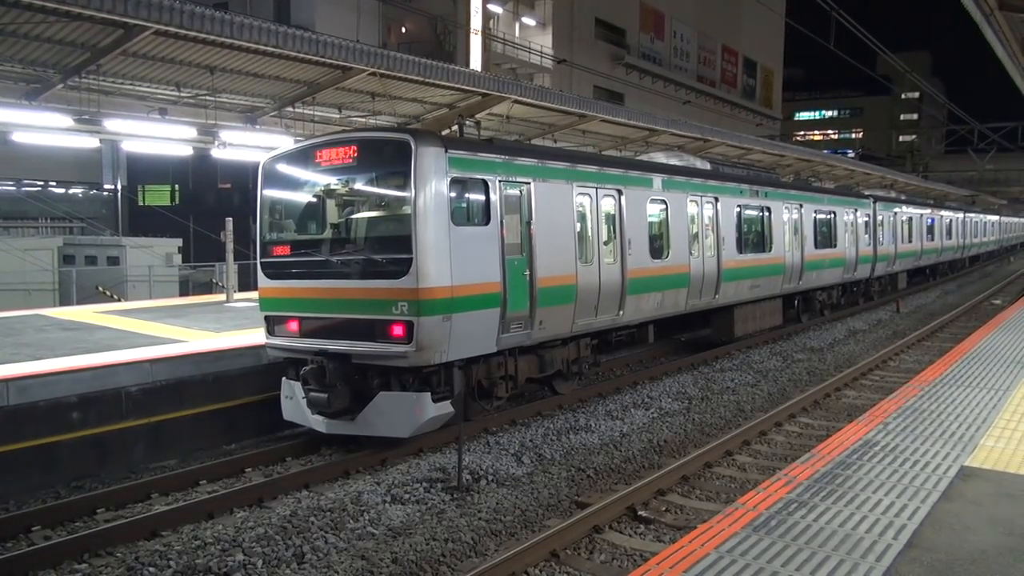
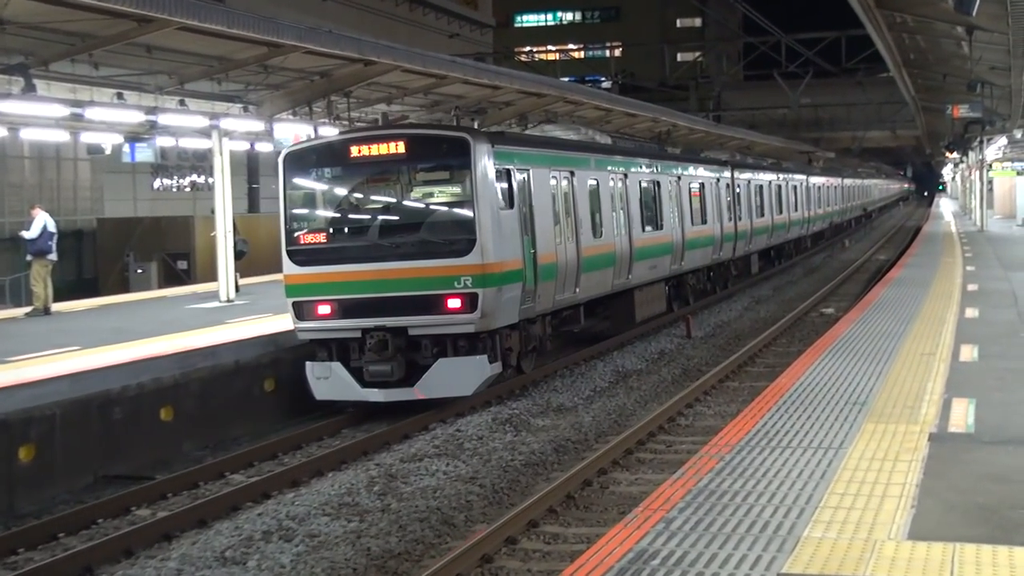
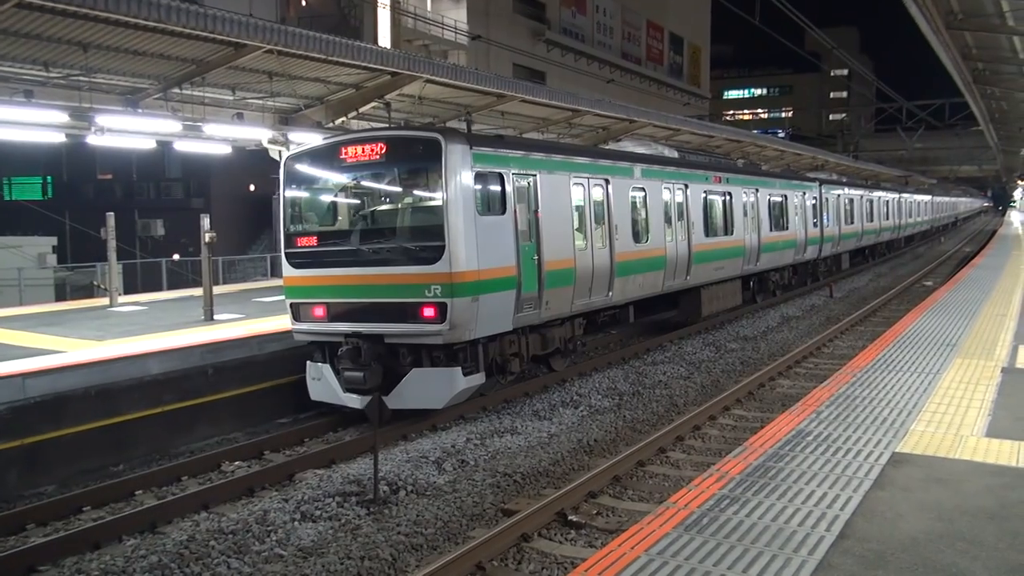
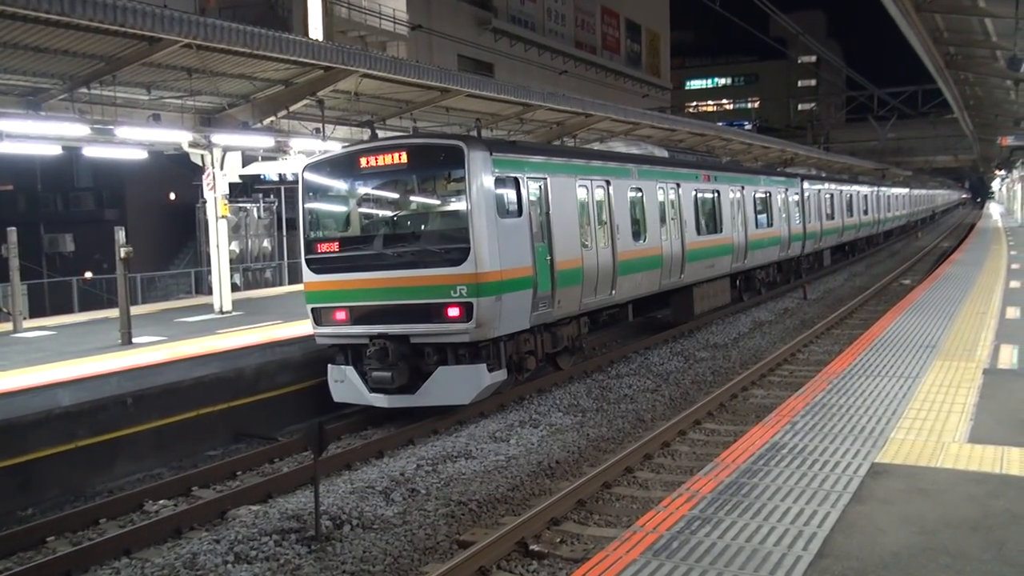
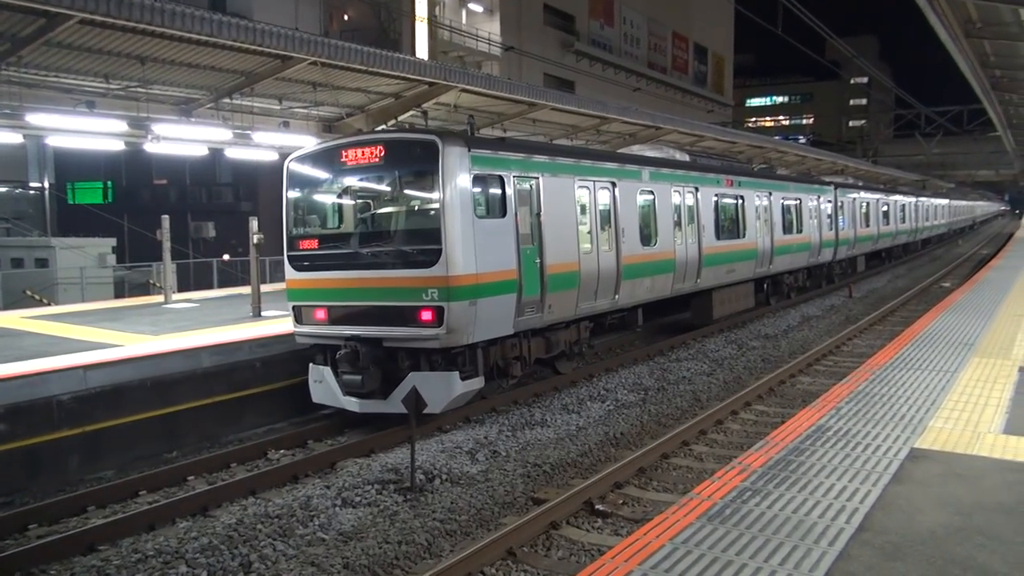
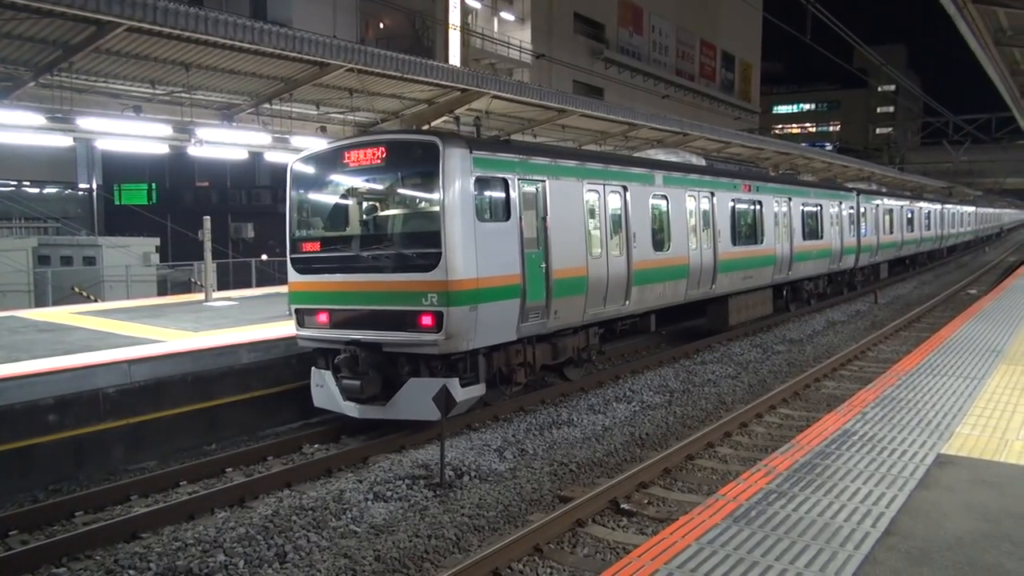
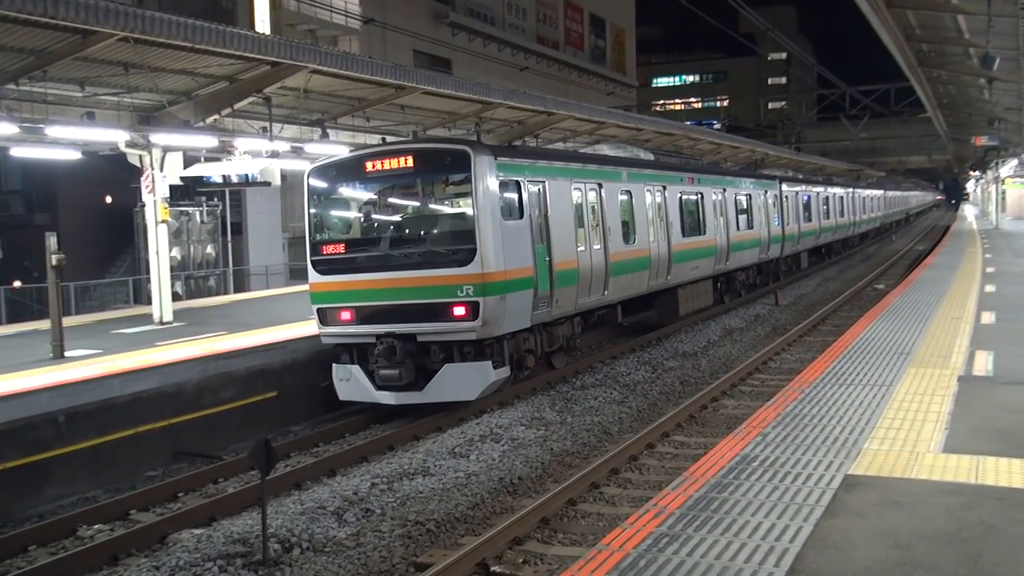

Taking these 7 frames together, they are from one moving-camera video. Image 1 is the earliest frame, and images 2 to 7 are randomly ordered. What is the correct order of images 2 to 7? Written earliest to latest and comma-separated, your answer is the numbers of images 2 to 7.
6, 5, 3, 4, 7, 2
